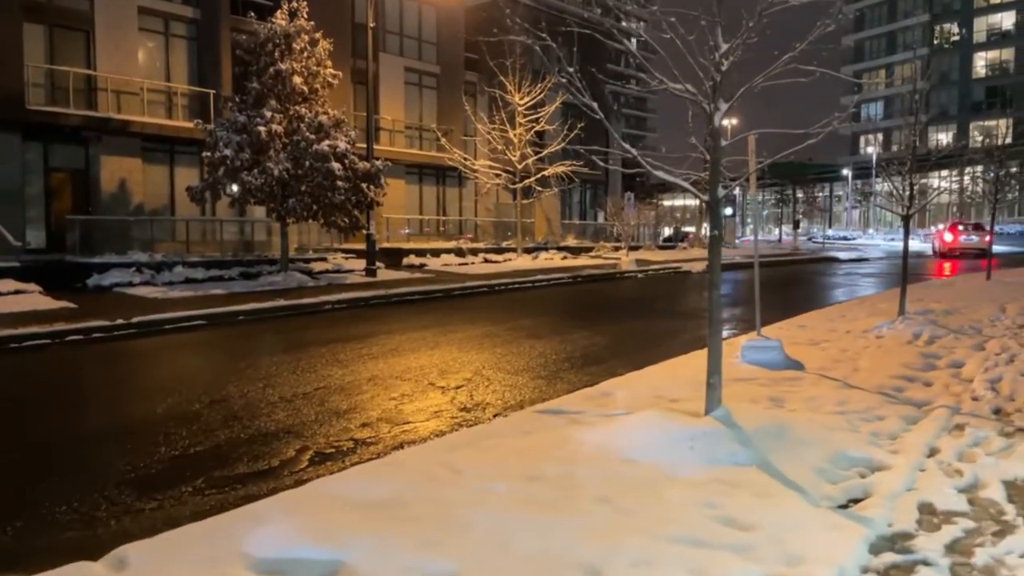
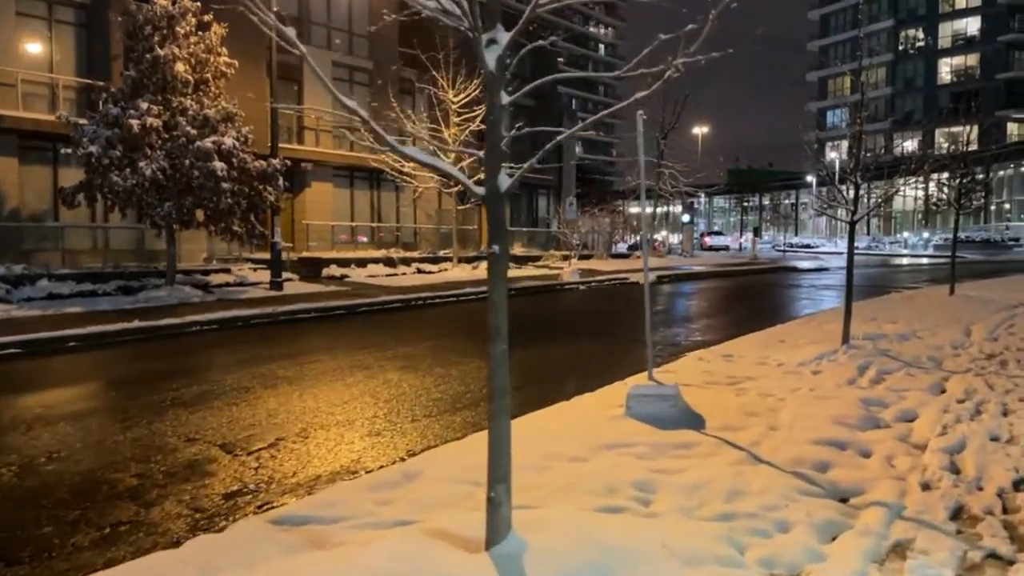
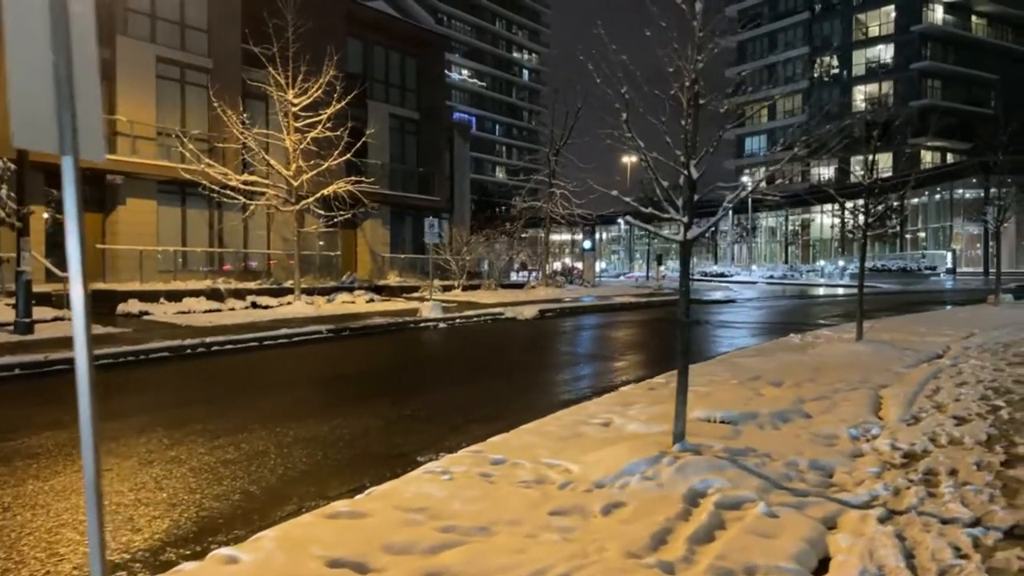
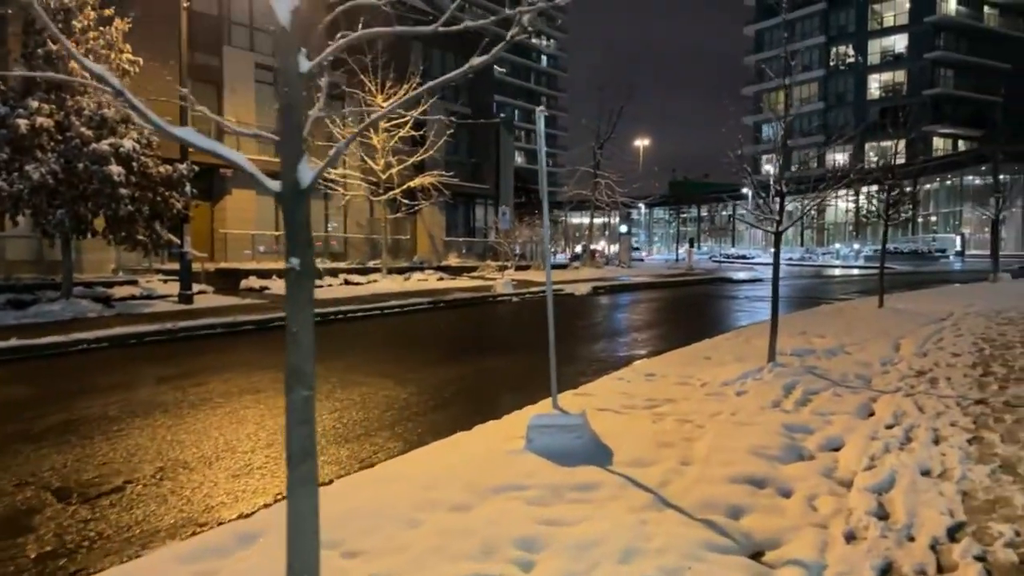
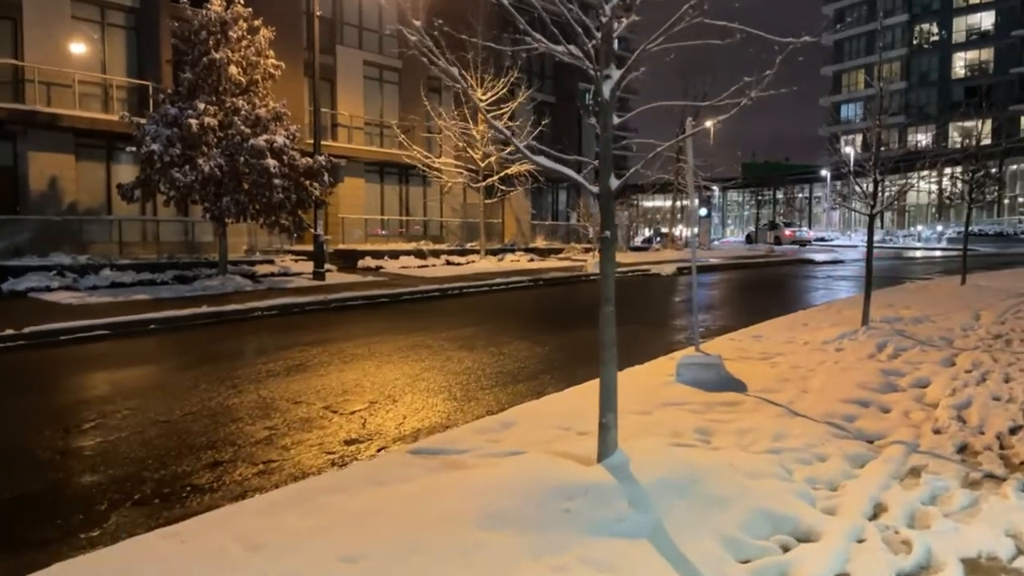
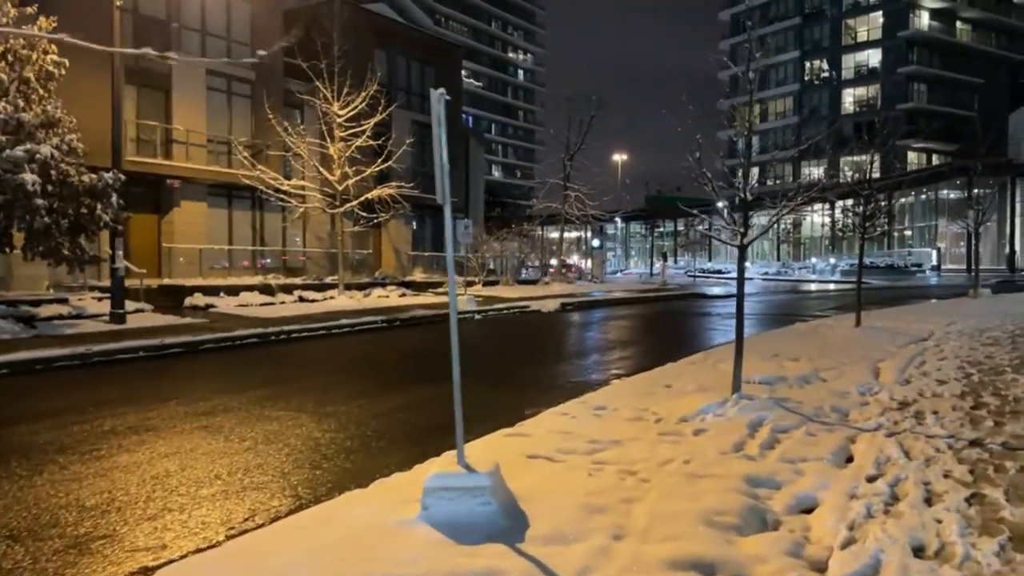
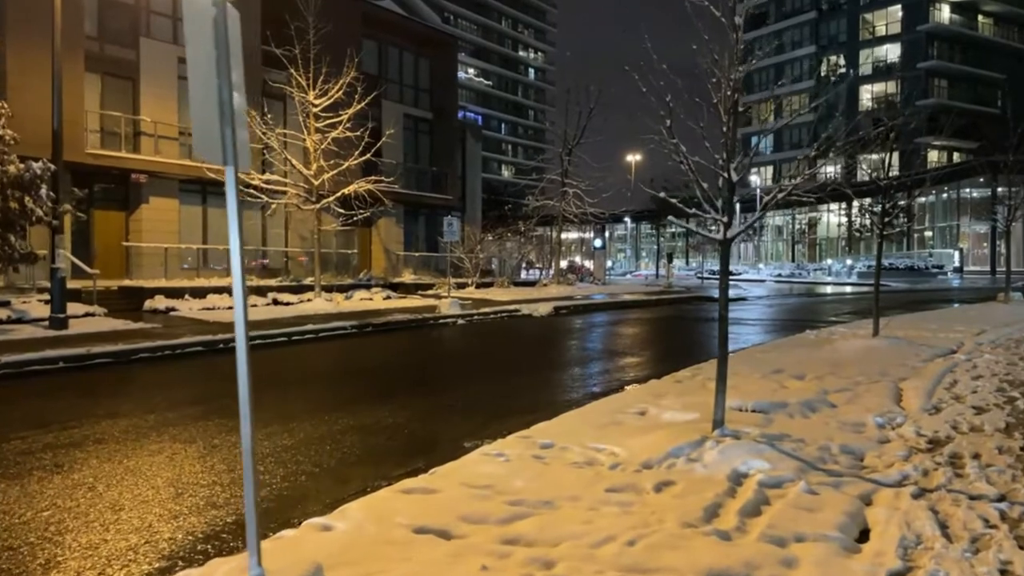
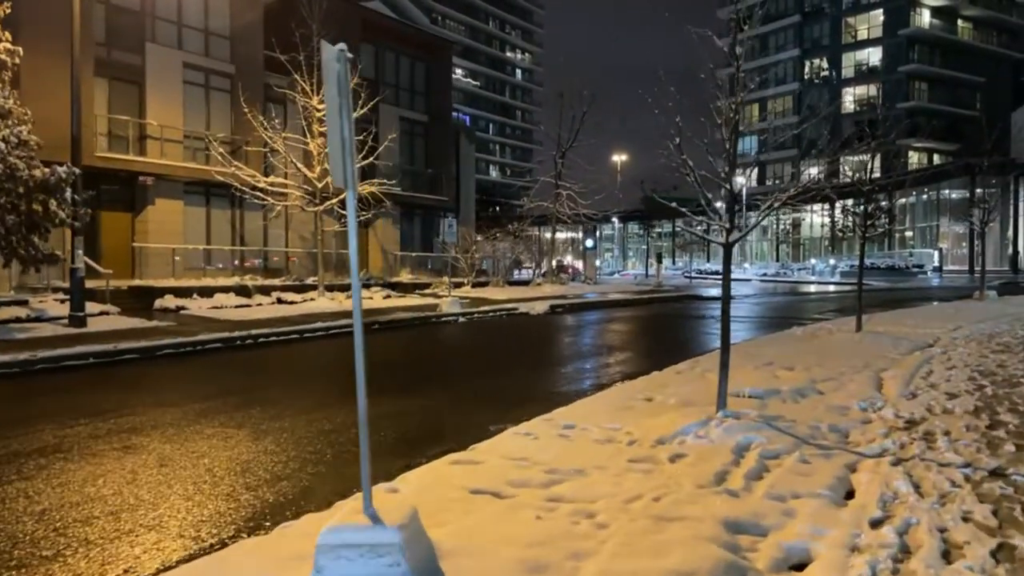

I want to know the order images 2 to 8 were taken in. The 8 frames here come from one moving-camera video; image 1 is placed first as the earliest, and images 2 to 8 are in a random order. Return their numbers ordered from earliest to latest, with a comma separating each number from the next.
5, 2, 4, 6, 8, 7, 3
